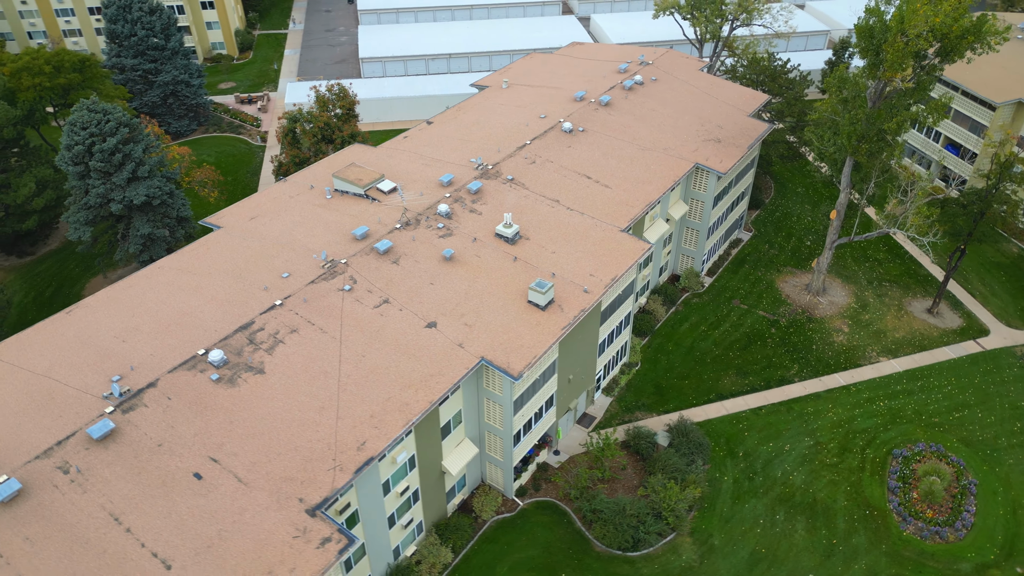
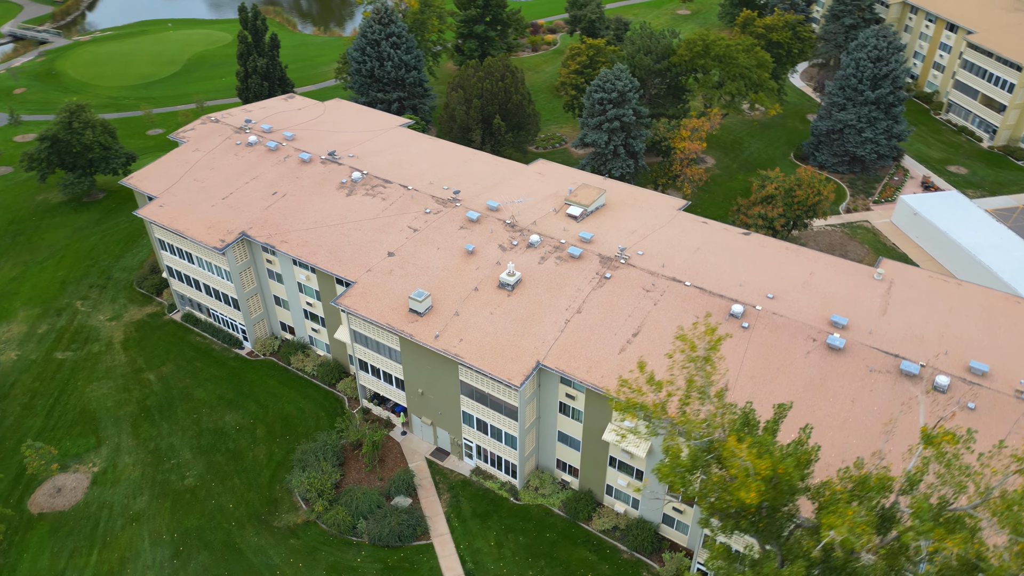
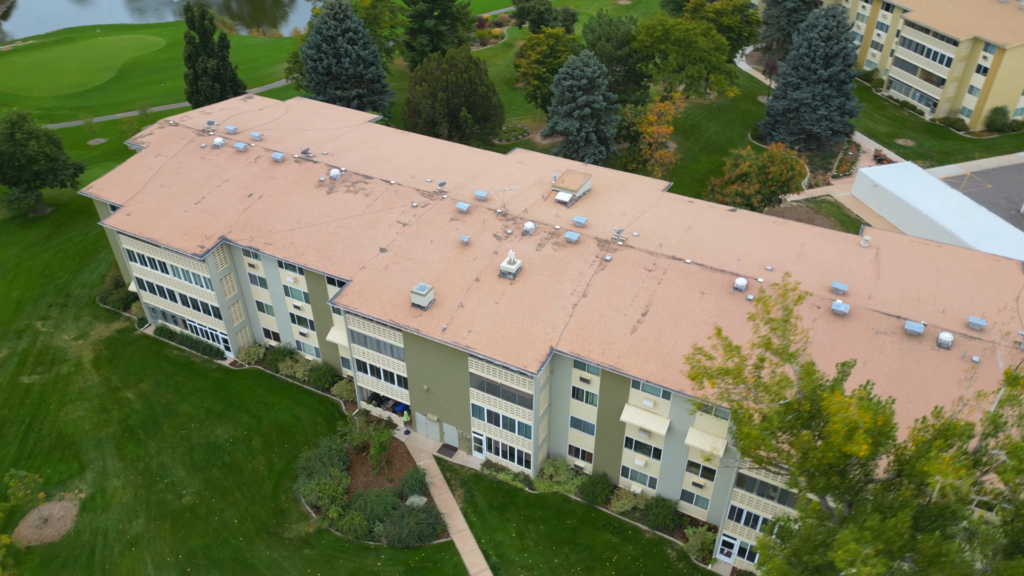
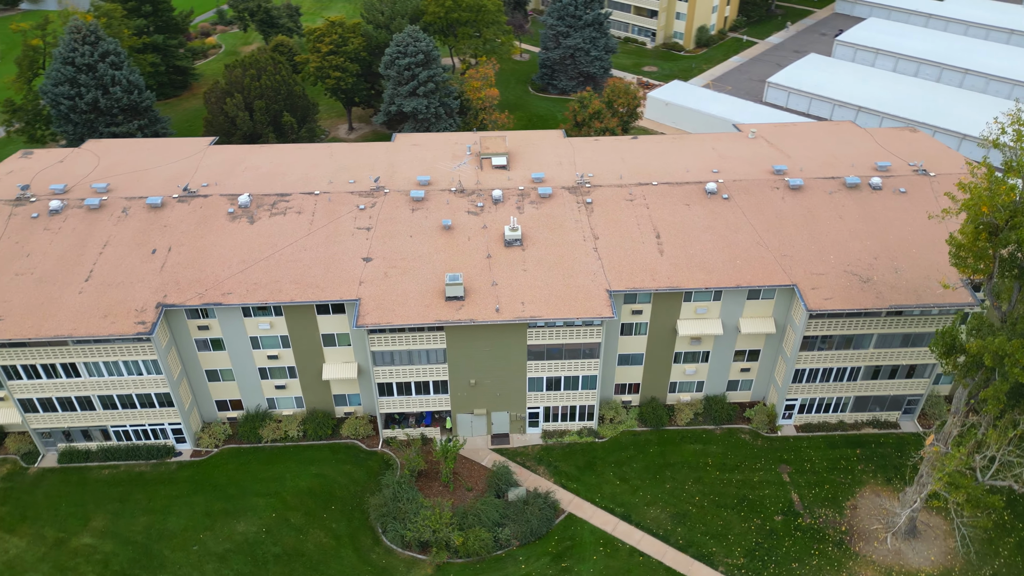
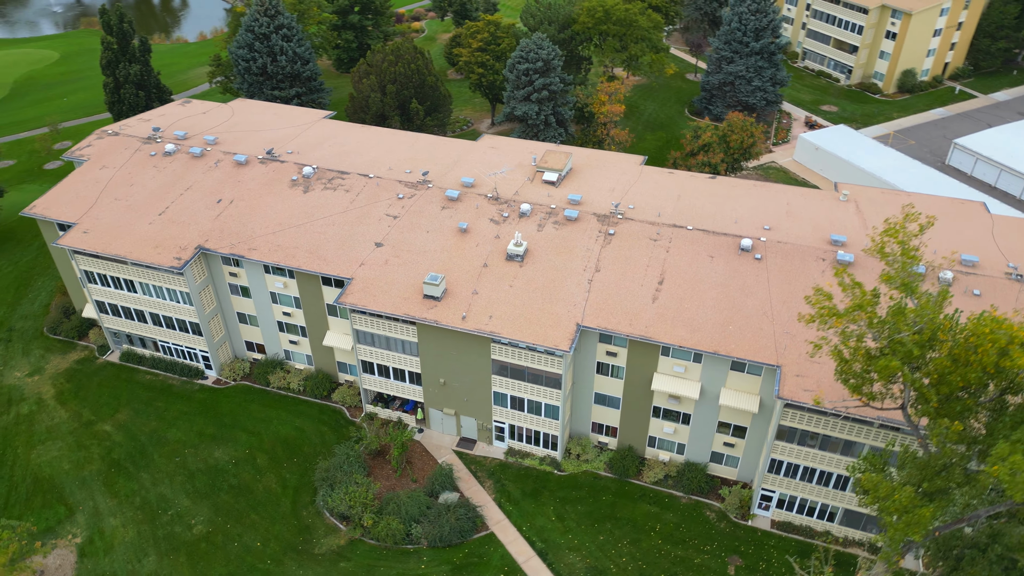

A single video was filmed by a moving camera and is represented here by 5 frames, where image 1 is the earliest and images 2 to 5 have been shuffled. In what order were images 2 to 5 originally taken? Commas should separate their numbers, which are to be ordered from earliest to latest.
4, 5, 3, 2
